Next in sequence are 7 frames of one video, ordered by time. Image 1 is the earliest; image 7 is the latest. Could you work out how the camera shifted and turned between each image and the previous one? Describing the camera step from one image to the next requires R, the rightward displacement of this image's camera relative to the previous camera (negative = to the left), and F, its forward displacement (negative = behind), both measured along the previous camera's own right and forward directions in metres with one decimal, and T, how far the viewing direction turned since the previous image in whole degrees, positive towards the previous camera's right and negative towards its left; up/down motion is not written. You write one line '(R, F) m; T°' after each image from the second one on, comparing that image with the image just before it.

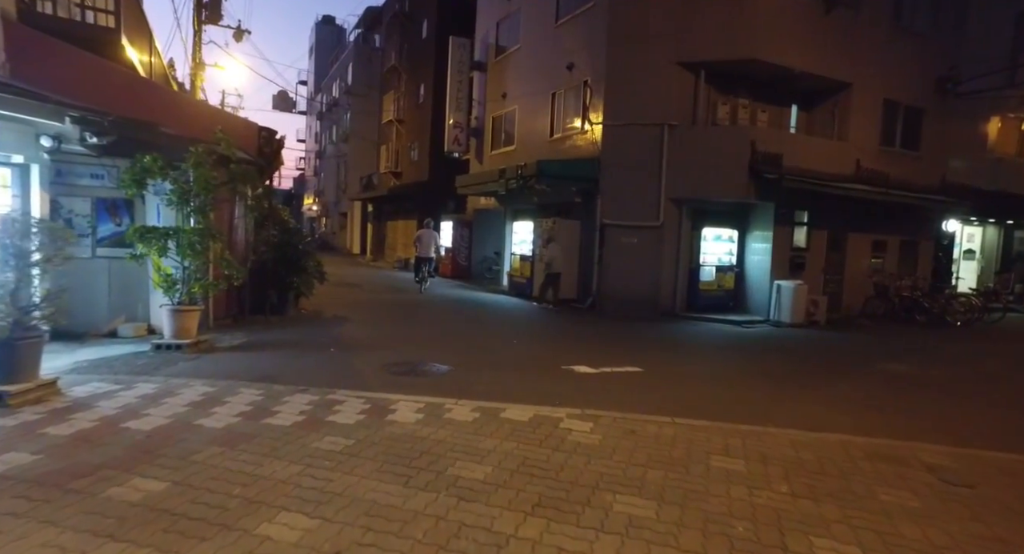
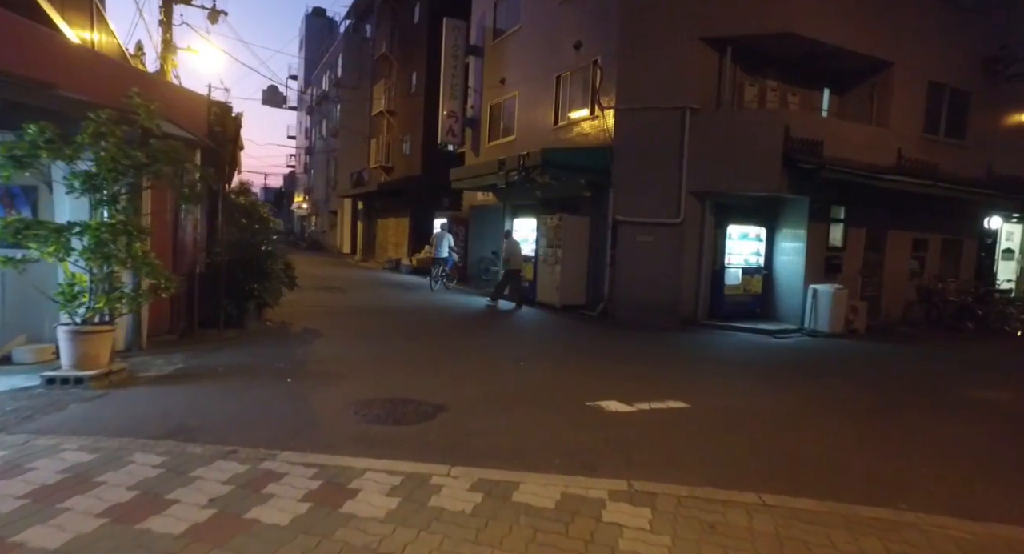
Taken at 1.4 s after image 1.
(-0.1, +1.8) m; 0°
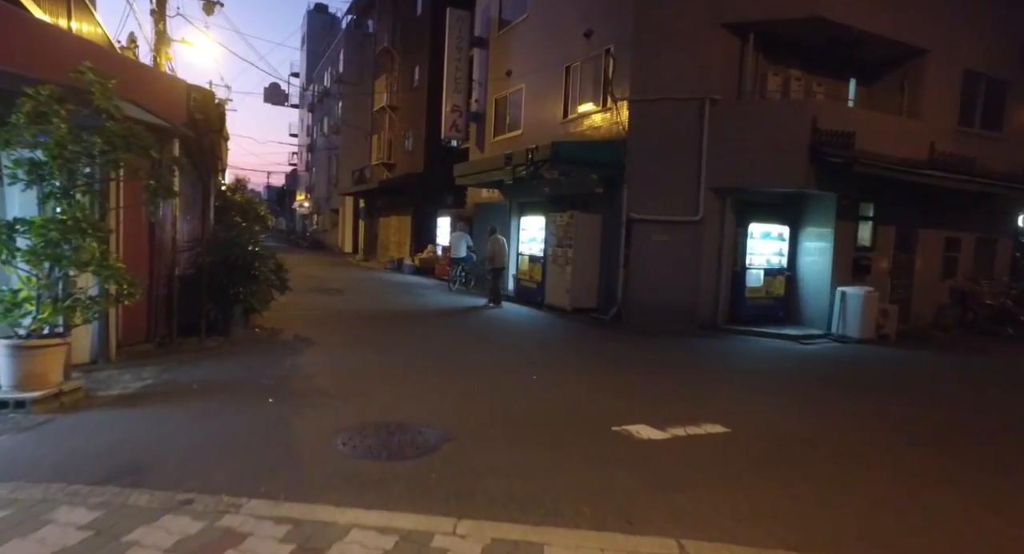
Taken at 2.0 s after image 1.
(-0.1, +0.8) m; 0°
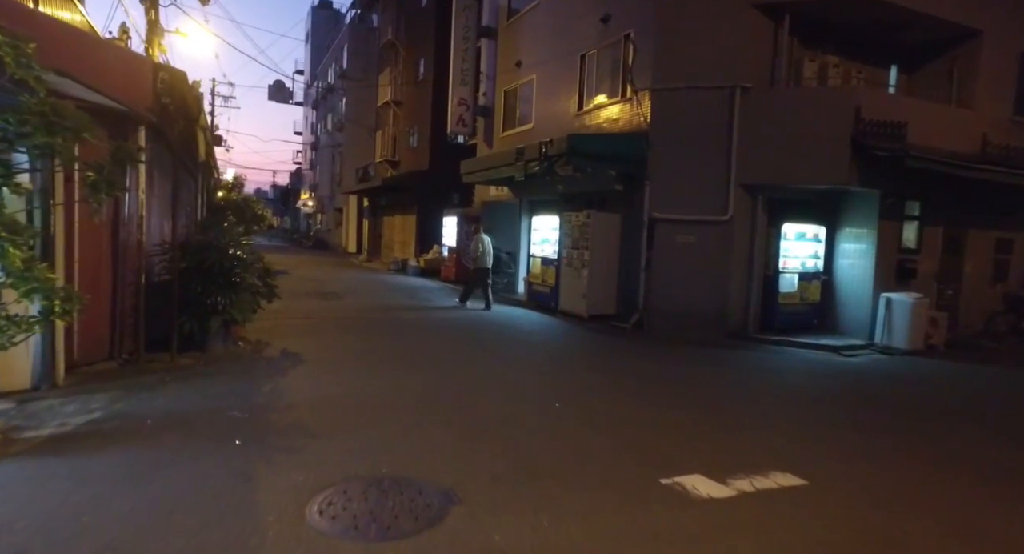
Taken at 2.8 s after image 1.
(-0.1, +1.1) m; -1°
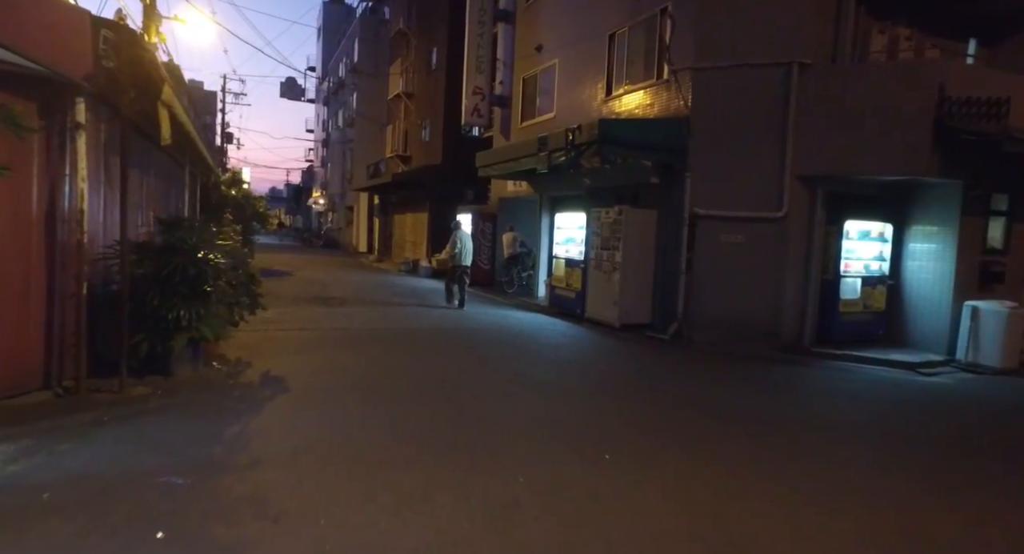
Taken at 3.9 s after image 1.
(-0.2, +1.4) m; -1°
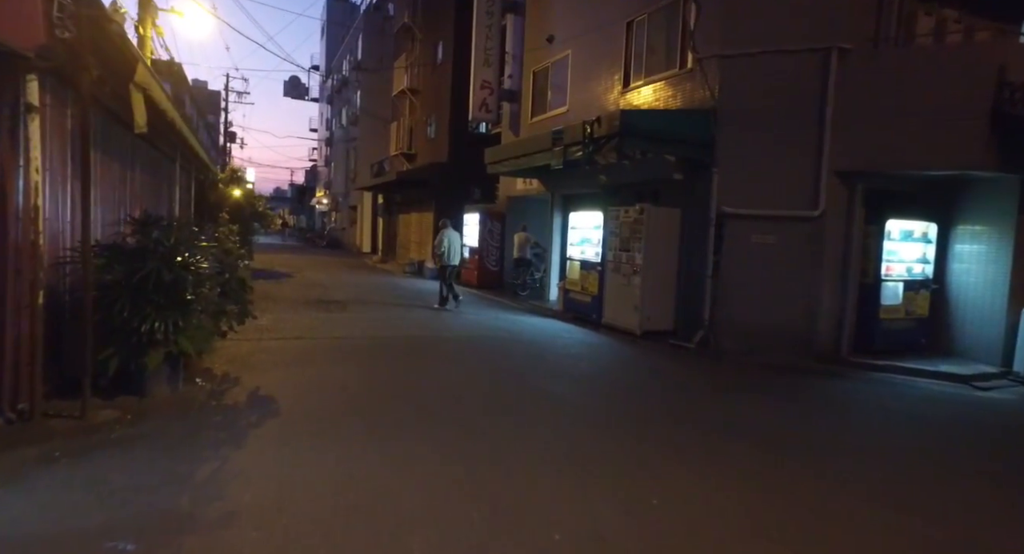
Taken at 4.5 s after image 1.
(-0.2, +0.8) m; 0°
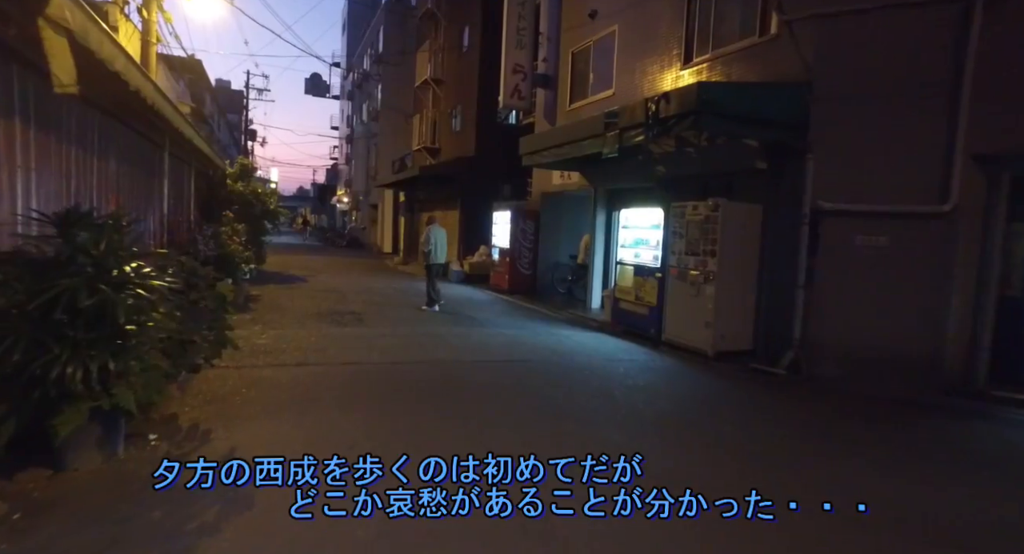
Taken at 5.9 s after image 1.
(-0.4, +1.8) m; -2°
